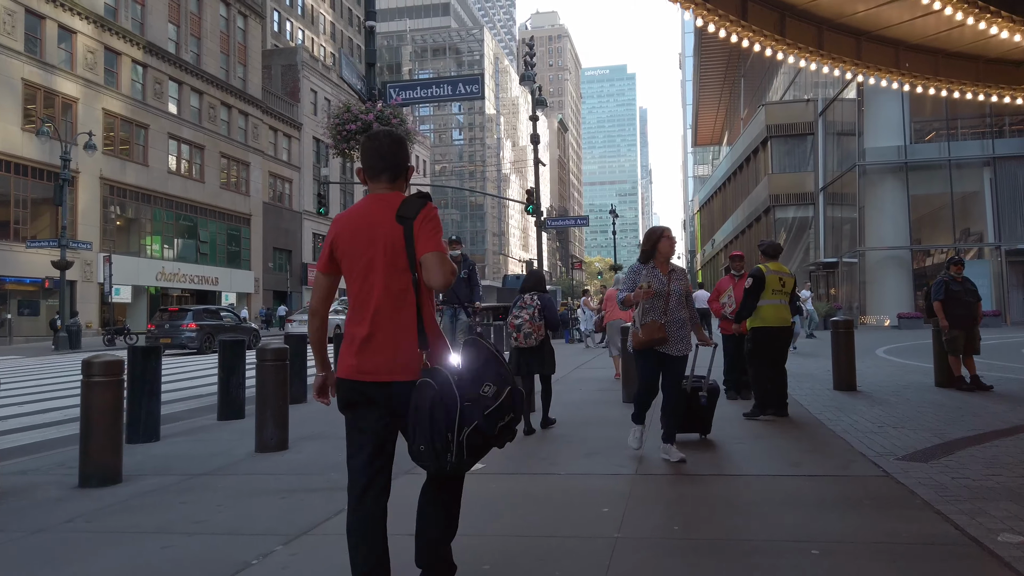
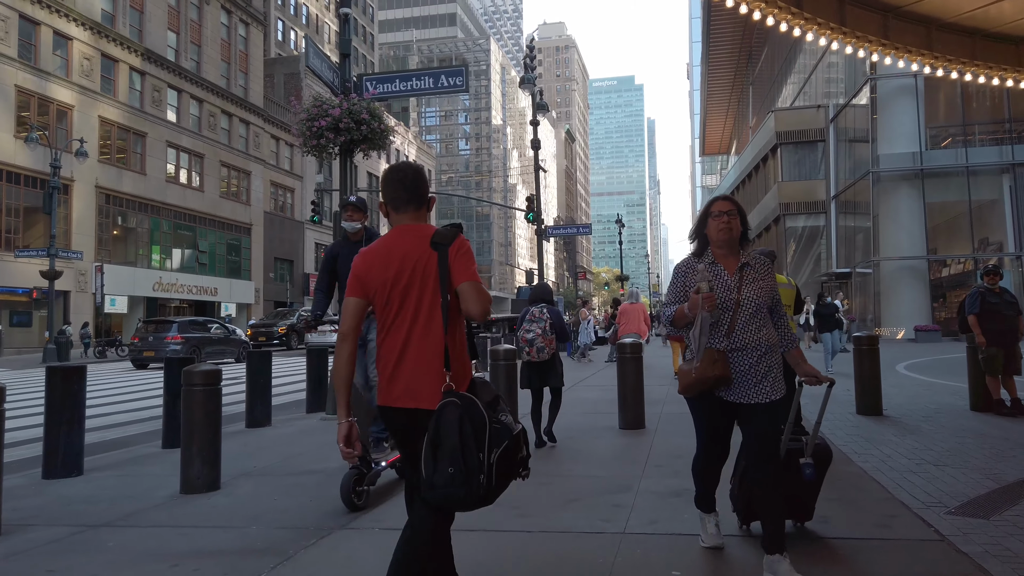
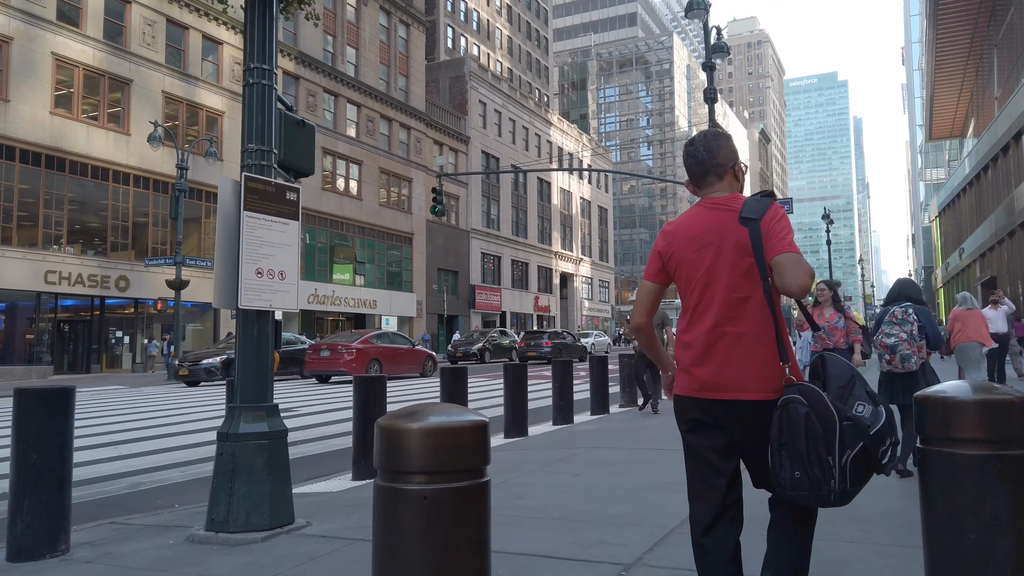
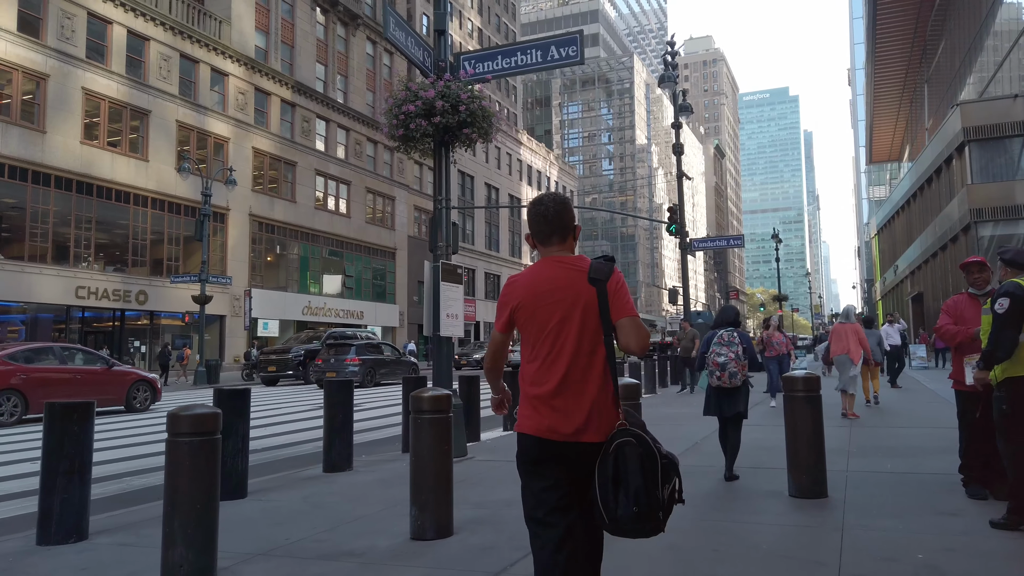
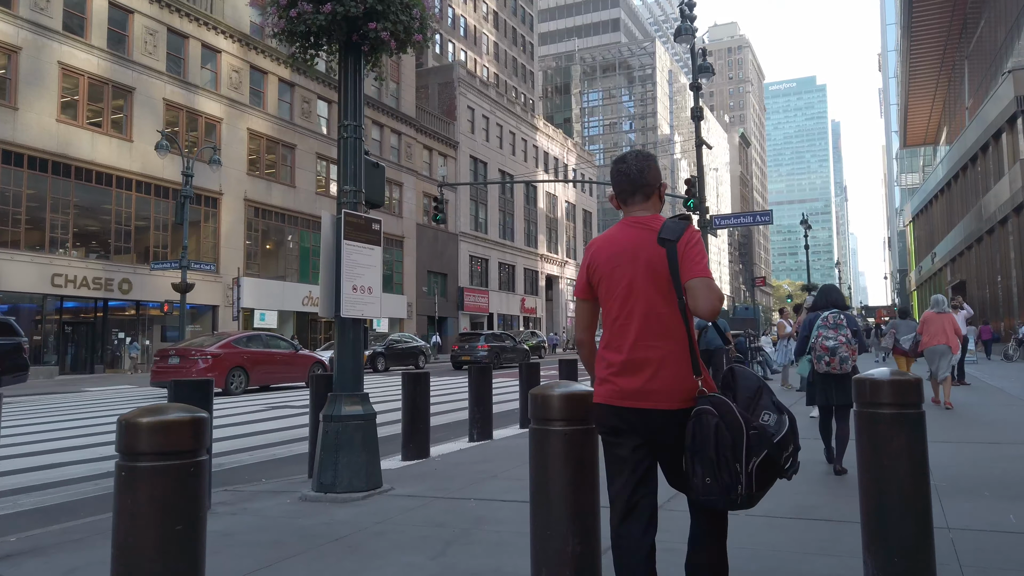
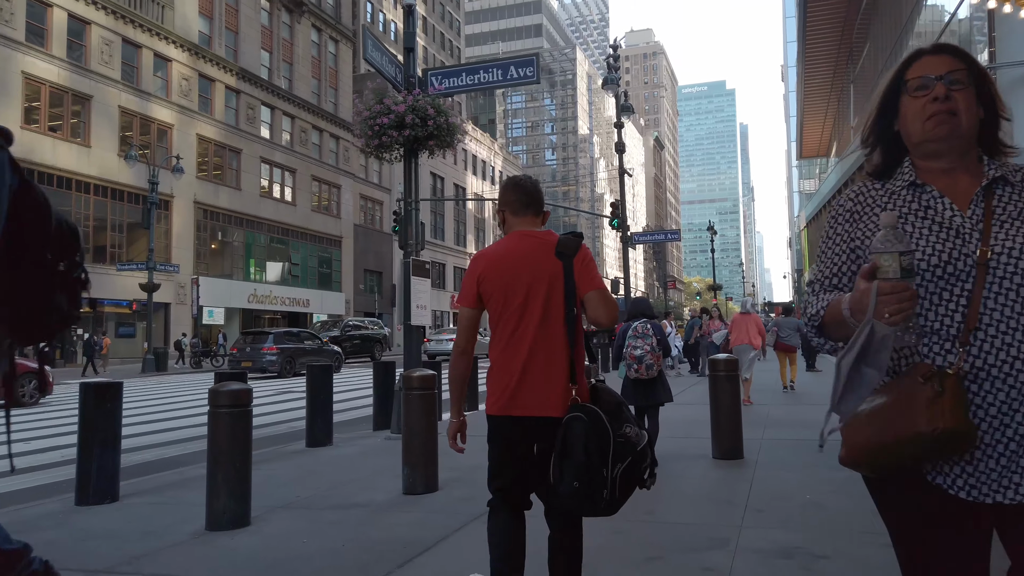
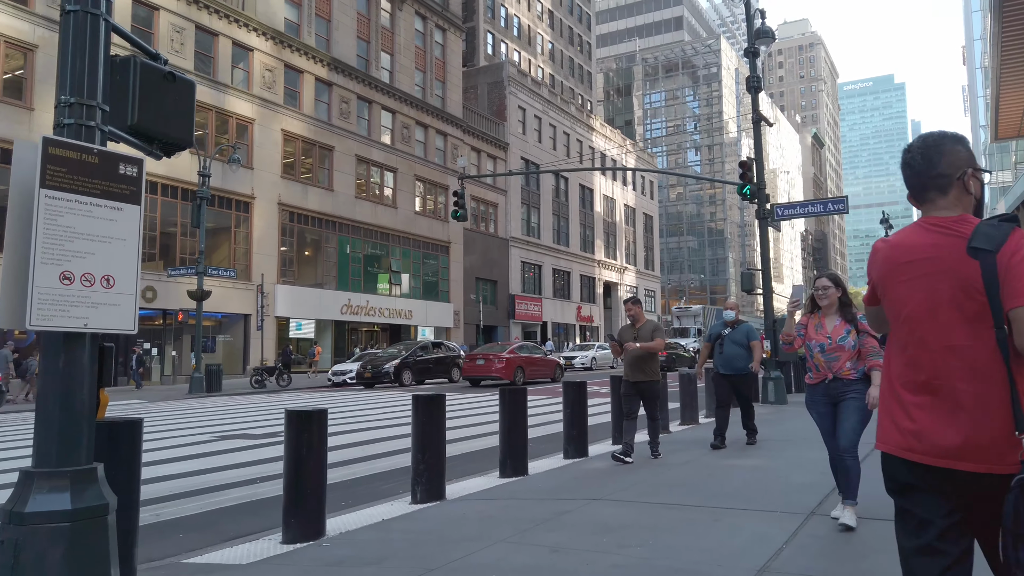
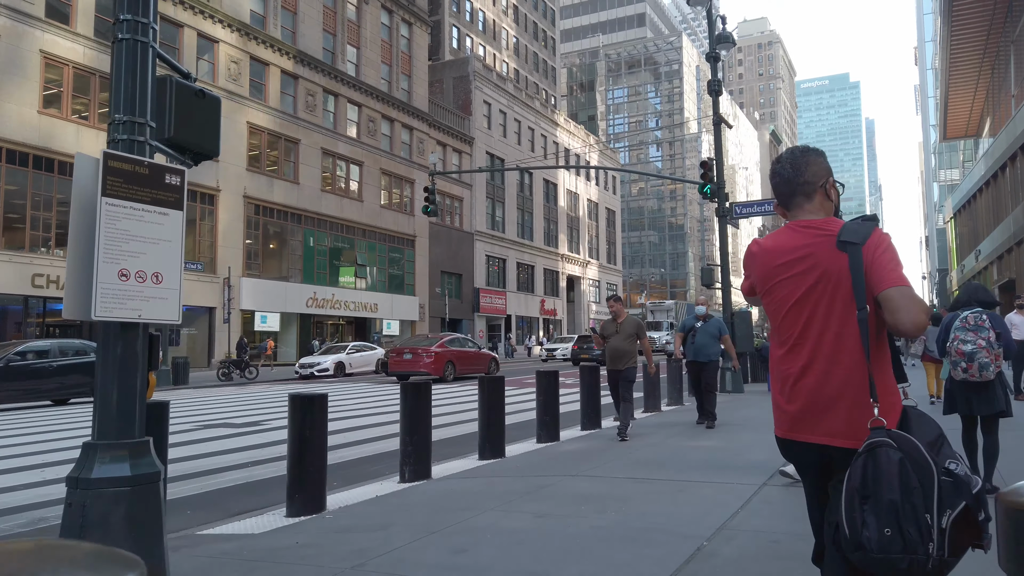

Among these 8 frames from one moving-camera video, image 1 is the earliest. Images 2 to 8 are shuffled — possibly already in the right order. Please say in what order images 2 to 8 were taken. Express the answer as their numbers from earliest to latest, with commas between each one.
2, 6, 4, 5, 3, 8, 7
